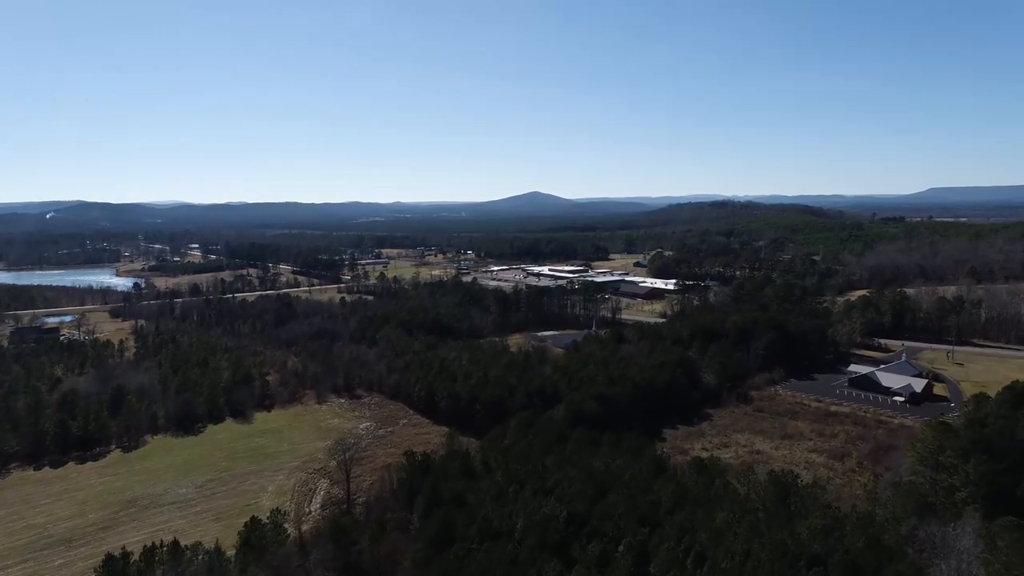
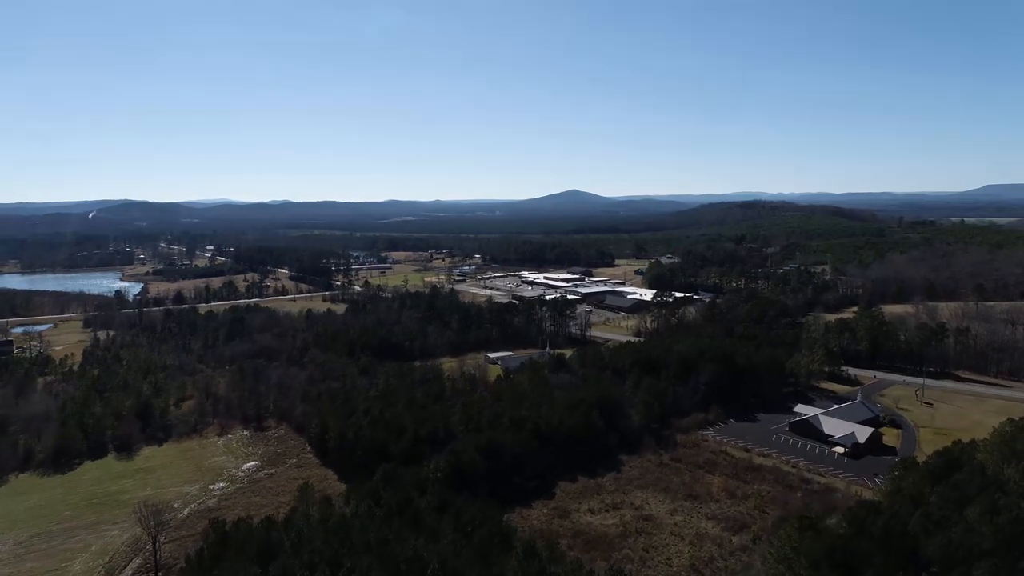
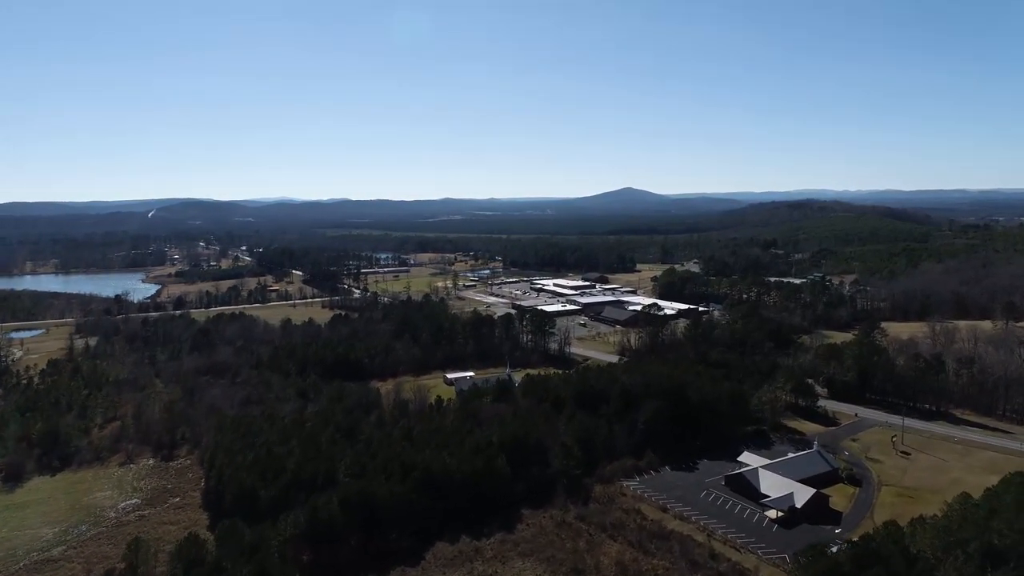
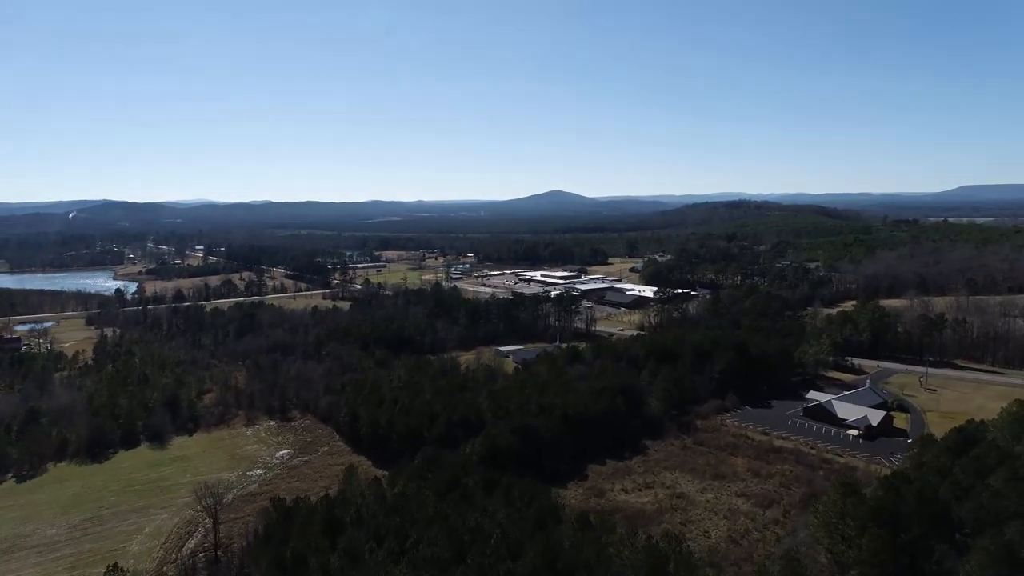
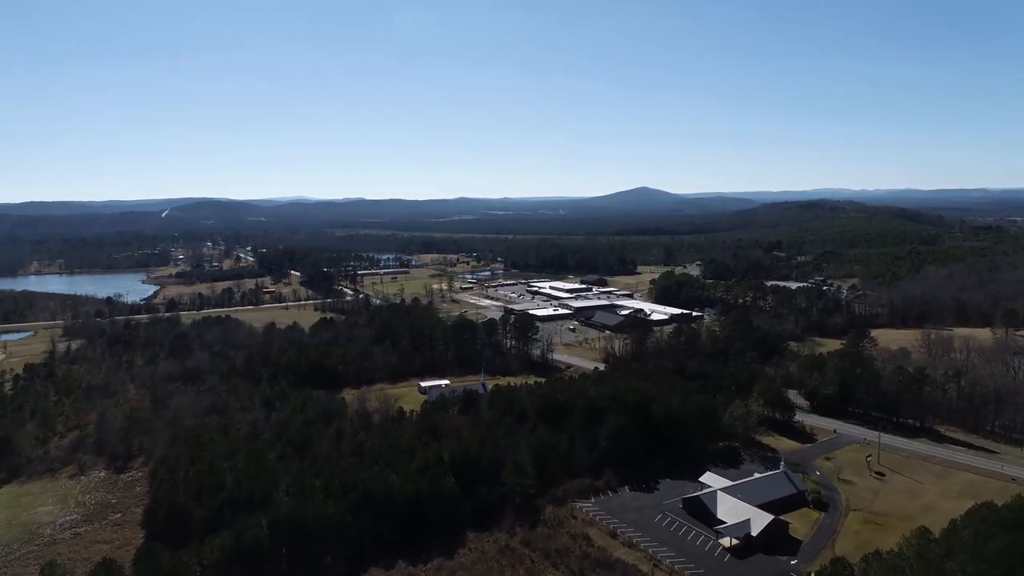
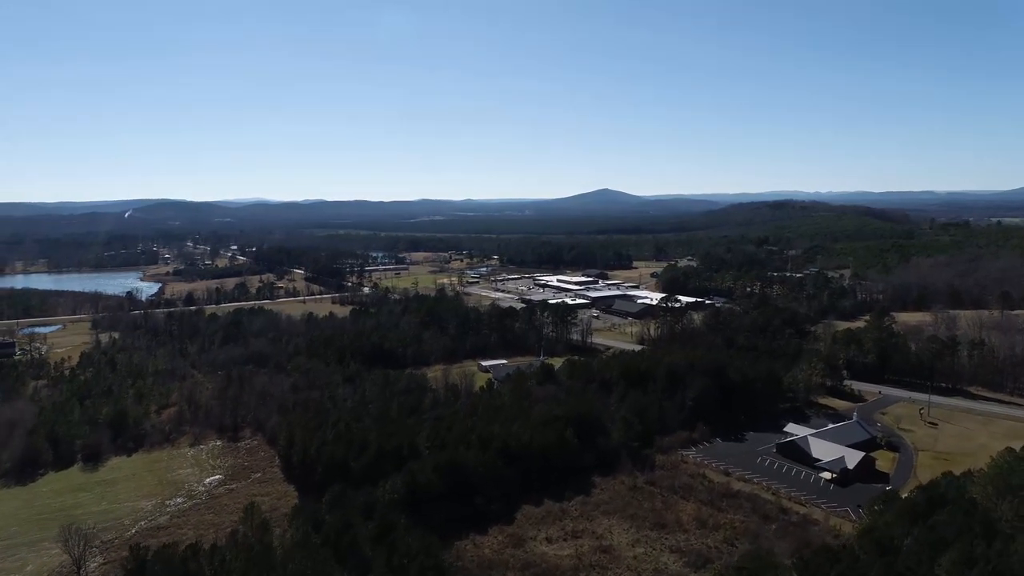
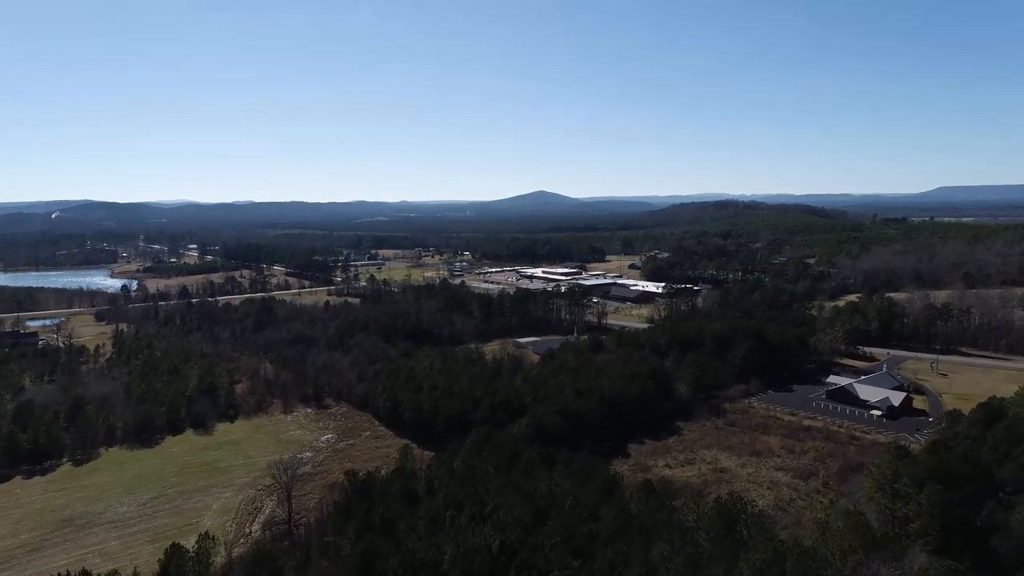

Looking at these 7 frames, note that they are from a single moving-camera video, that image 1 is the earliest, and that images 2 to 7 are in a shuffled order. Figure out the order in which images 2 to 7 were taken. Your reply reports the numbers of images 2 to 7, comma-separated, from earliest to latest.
7, 4, 2, 6, 3, 5
